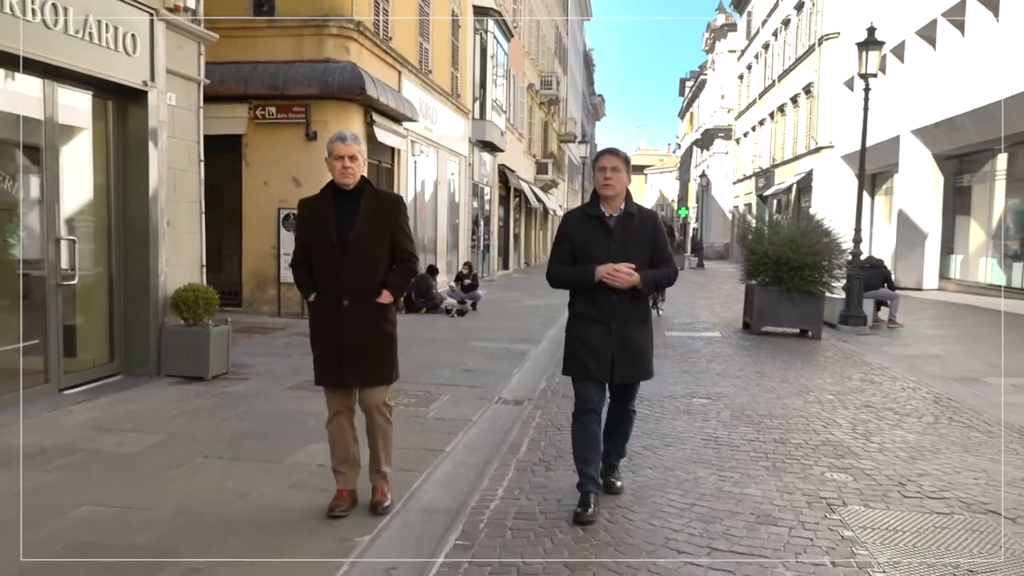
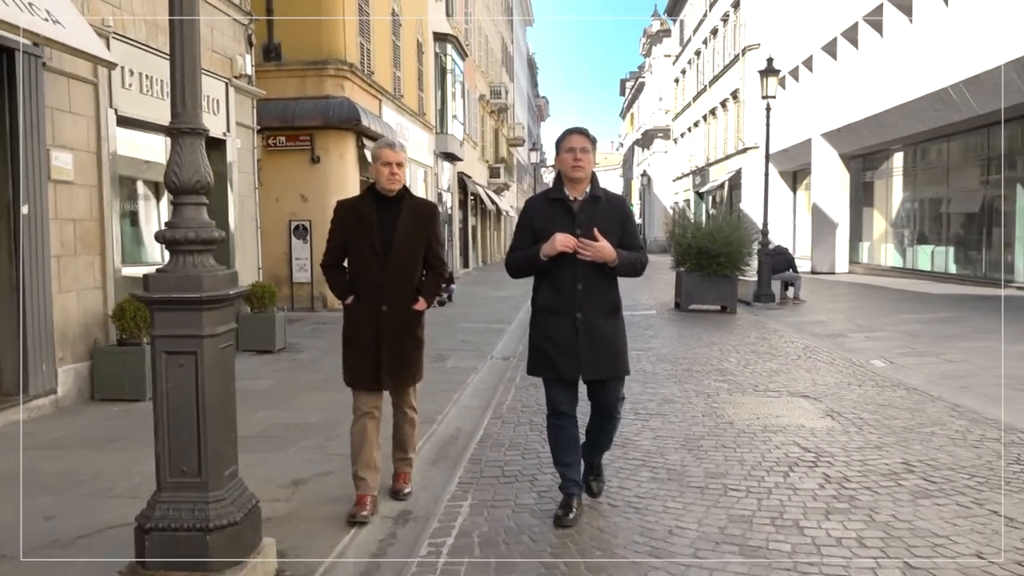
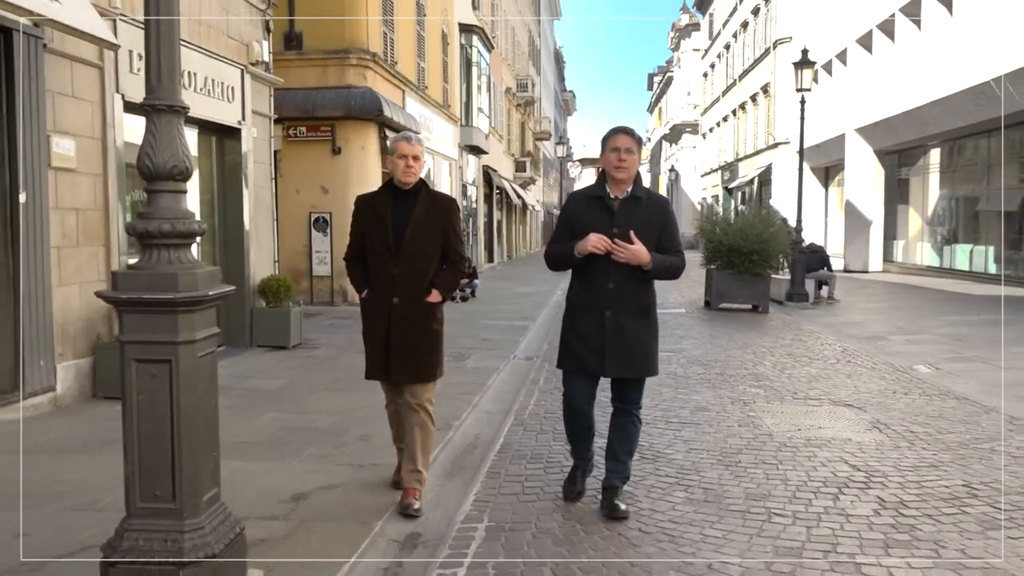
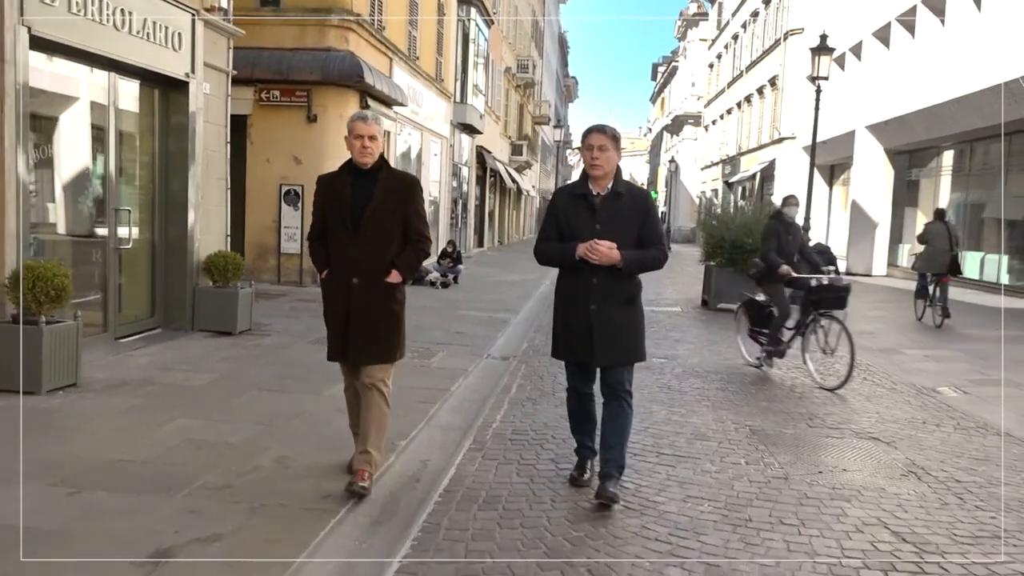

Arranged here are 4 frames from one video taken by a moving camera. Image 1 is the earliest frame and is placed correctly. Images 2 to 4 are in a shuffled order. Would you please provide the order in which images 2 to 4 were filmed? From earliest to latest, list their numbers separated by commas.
4, 3, 2
